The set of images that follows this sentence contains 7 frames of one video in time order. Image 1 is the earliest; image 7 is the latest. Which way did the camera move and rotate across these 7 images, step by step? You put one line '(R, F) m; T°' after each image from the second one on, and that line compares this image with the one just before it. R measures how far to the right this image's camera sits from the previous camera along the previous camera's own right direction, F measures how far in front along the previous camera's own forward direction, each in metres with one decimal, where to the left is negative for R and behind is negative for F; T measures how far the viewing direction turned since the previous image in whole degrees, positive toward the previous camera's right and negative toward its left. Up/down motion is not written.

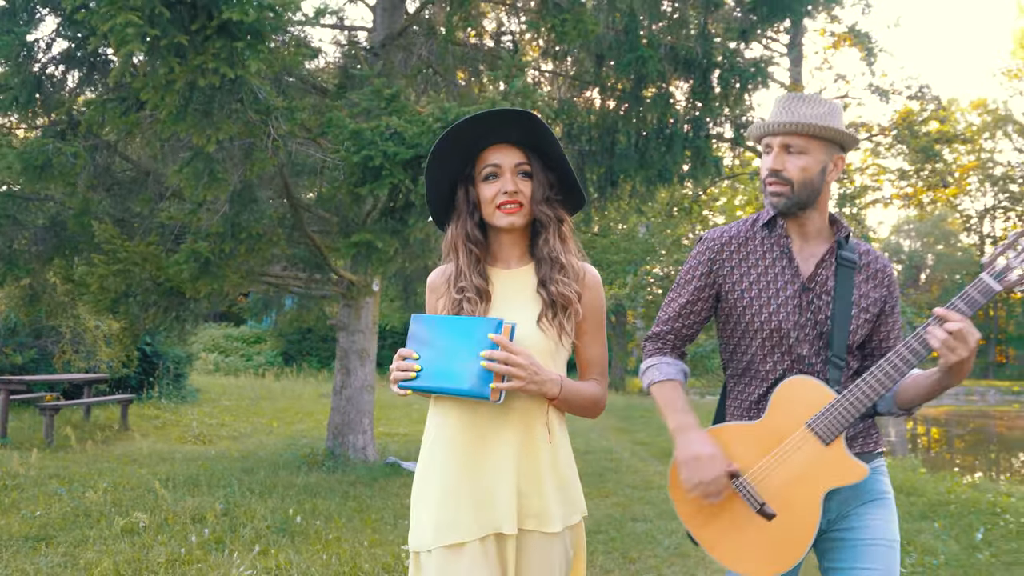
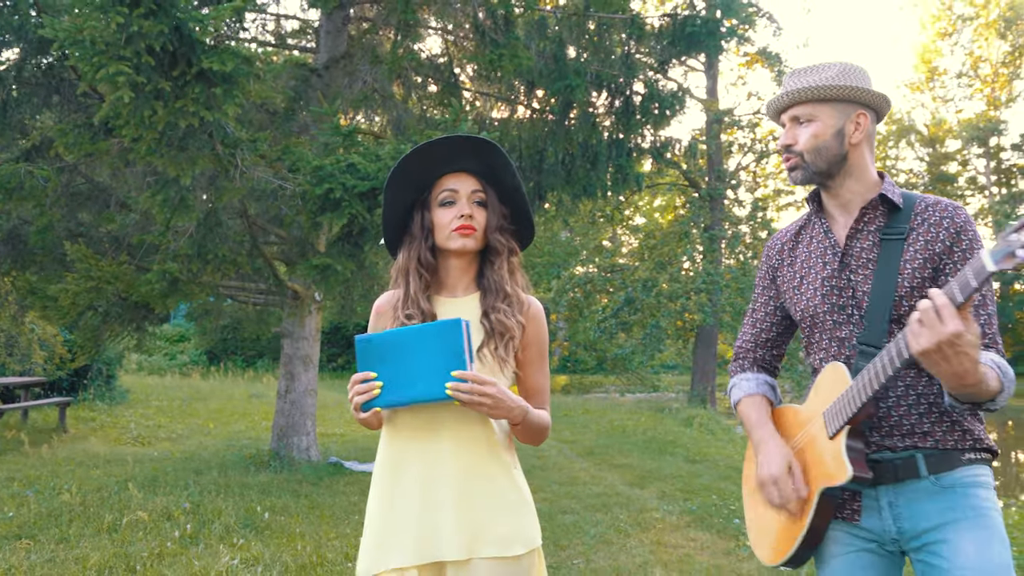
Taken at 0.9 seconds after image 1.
(-0.1, -0.7) m; +5°
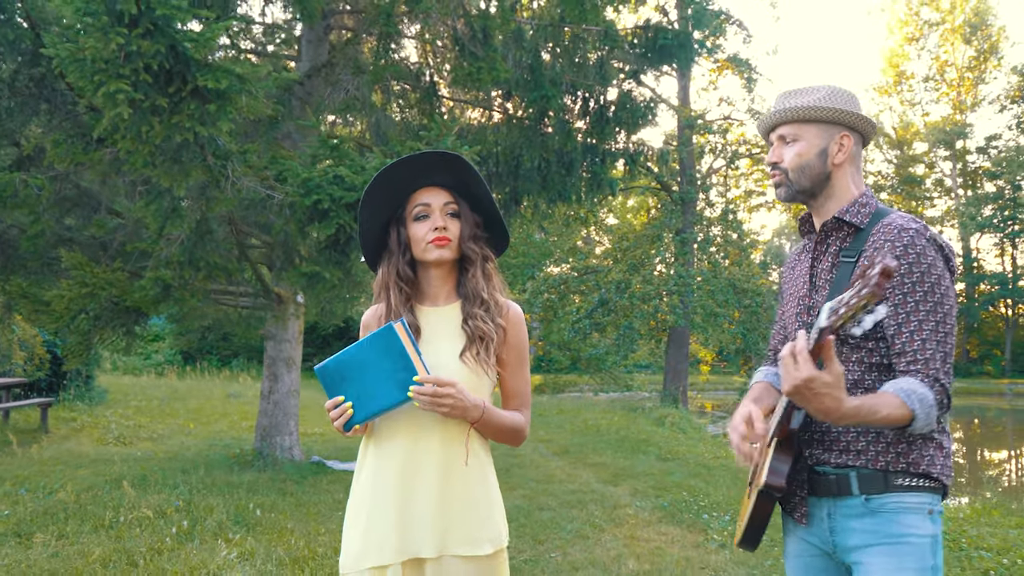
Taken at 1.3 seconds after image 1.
(0.0, -0.3) m; +2°
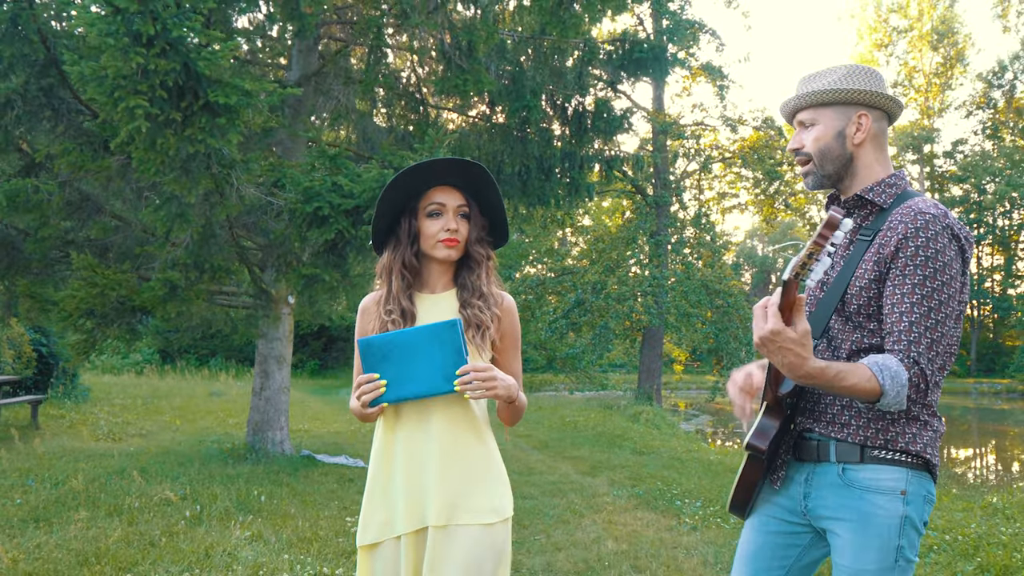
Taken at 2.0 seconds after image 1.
(-0.1, -0.4) m; +2°
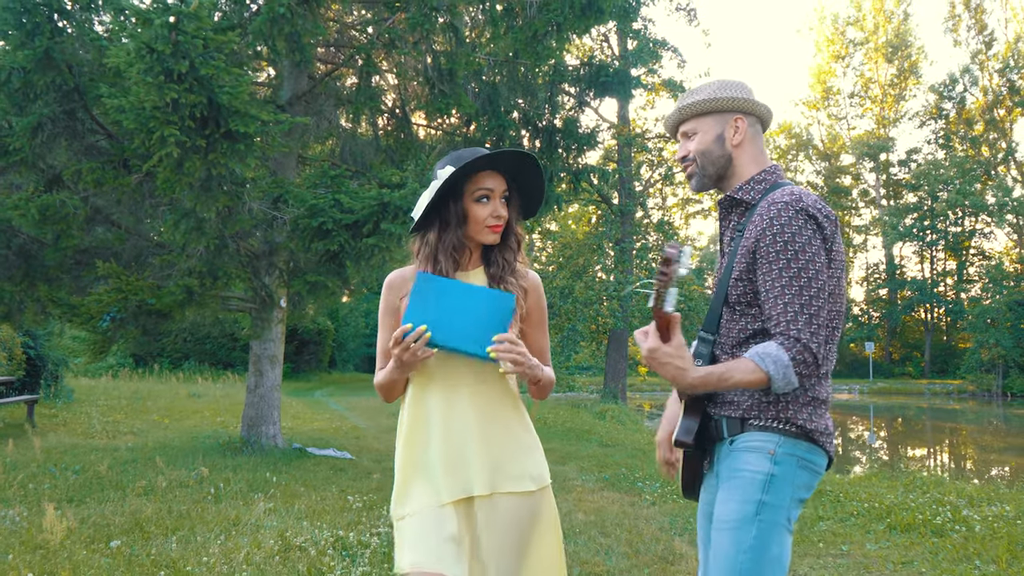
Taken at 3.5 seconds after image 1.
(-0.1, -0.8) m; +2°
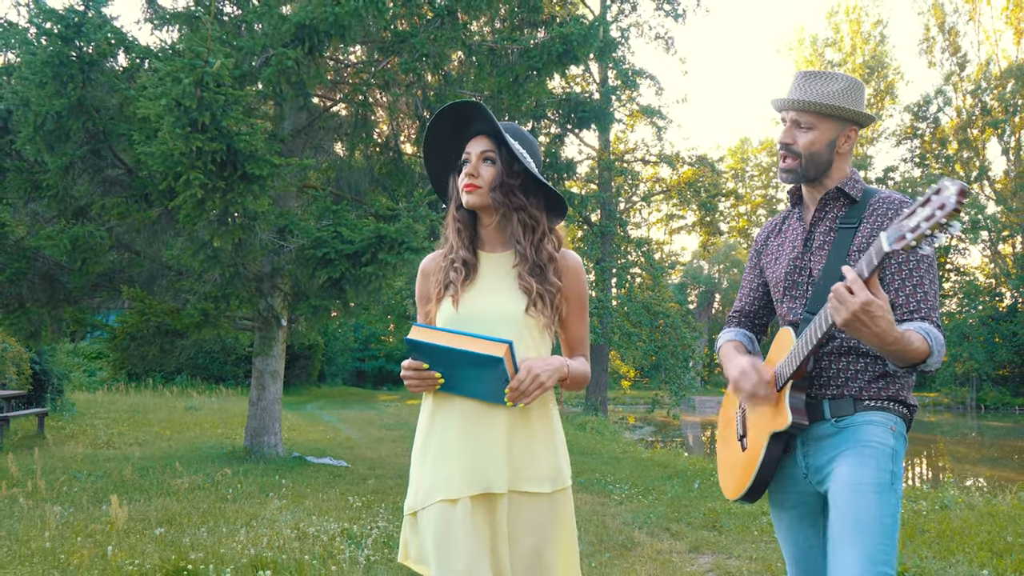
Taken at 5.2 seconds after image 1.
(0.0, -0.9) m; +1°
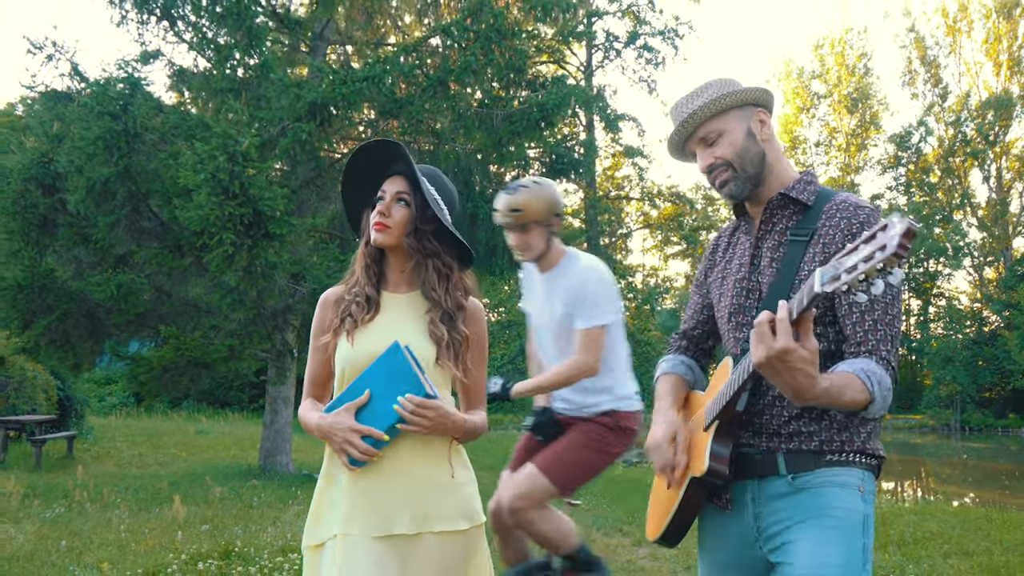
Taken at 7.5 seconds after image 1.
(+0.2, -1.4) m; 0°
